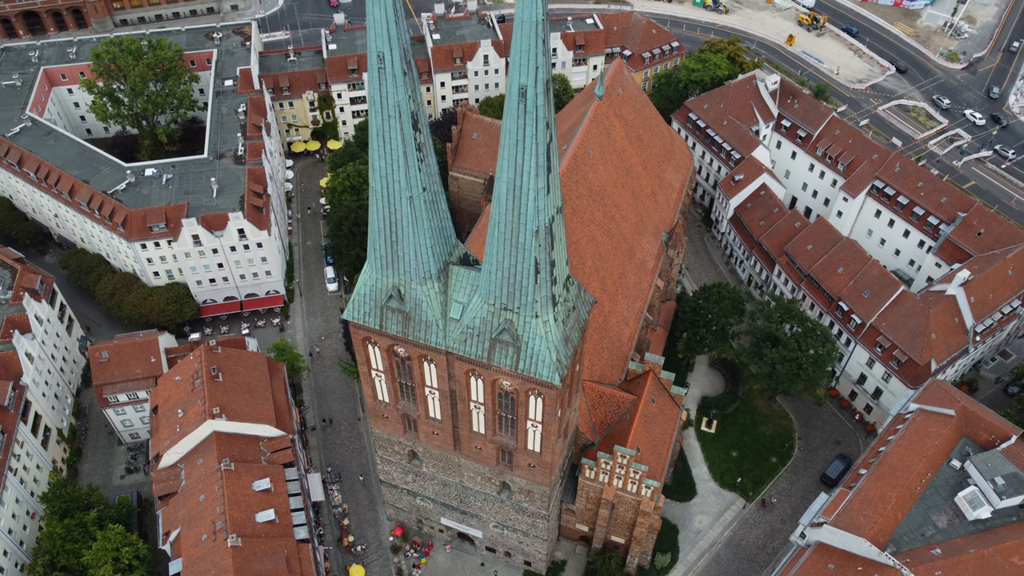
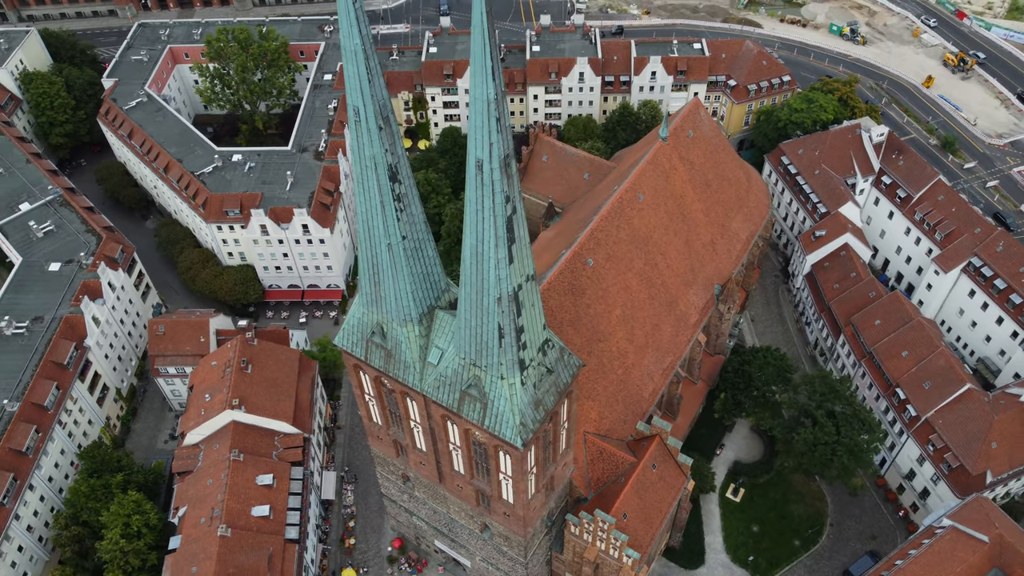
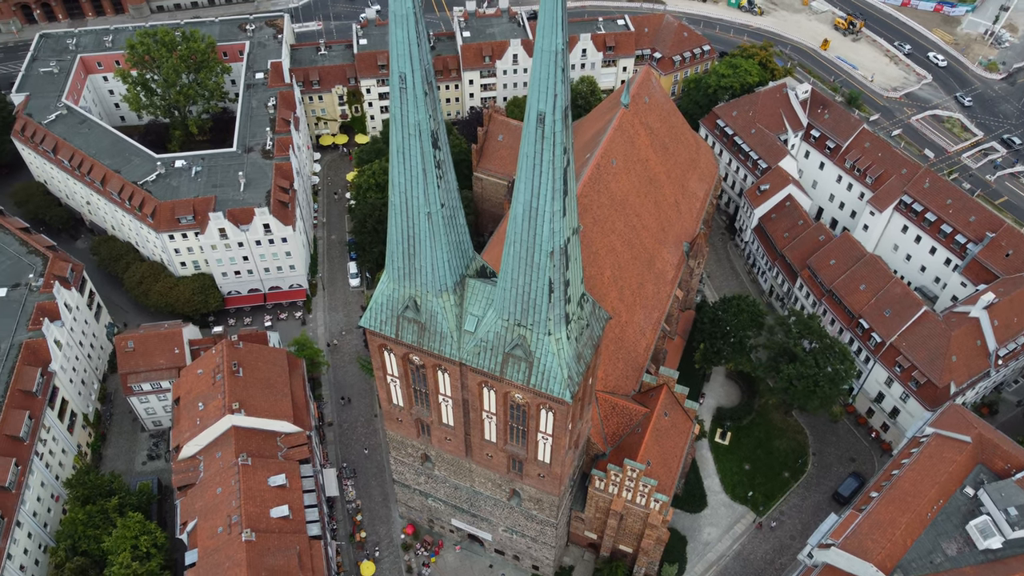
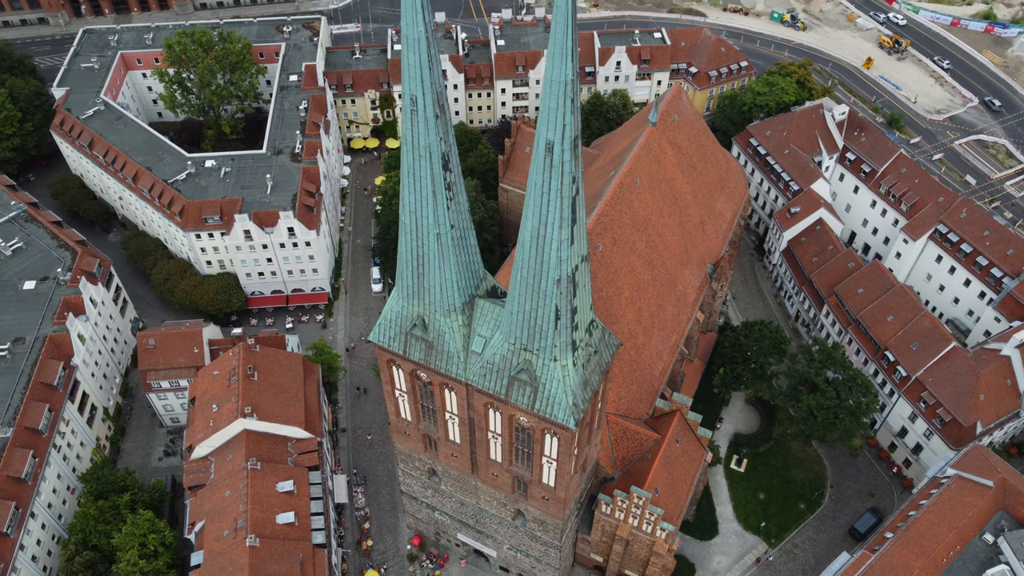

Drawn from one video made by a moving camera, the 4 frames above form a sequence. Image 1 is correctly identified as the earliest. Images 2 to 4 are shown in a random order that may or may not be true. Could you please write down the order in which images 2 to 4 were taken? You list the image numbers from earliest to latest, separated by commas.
3, 4, 2
